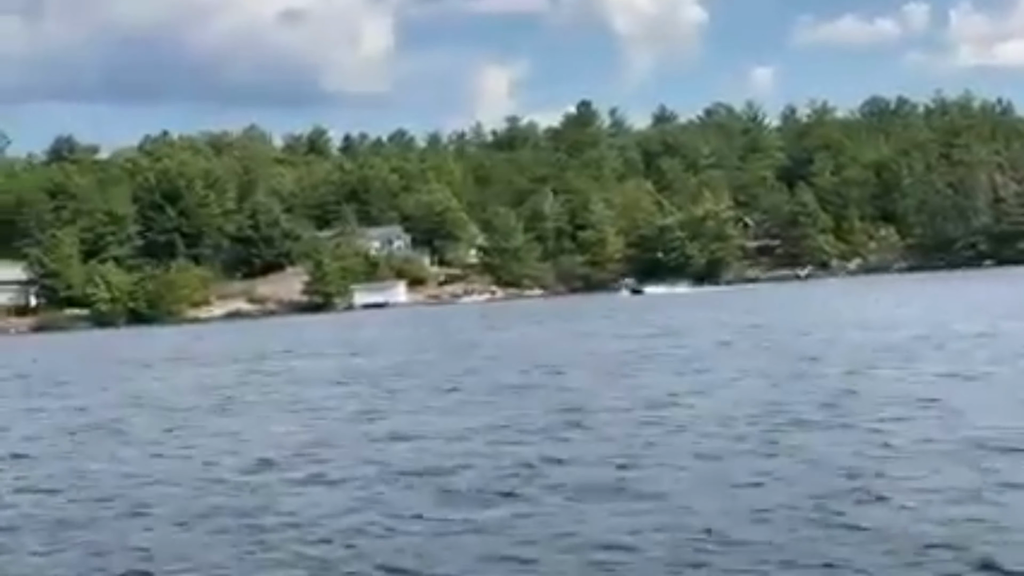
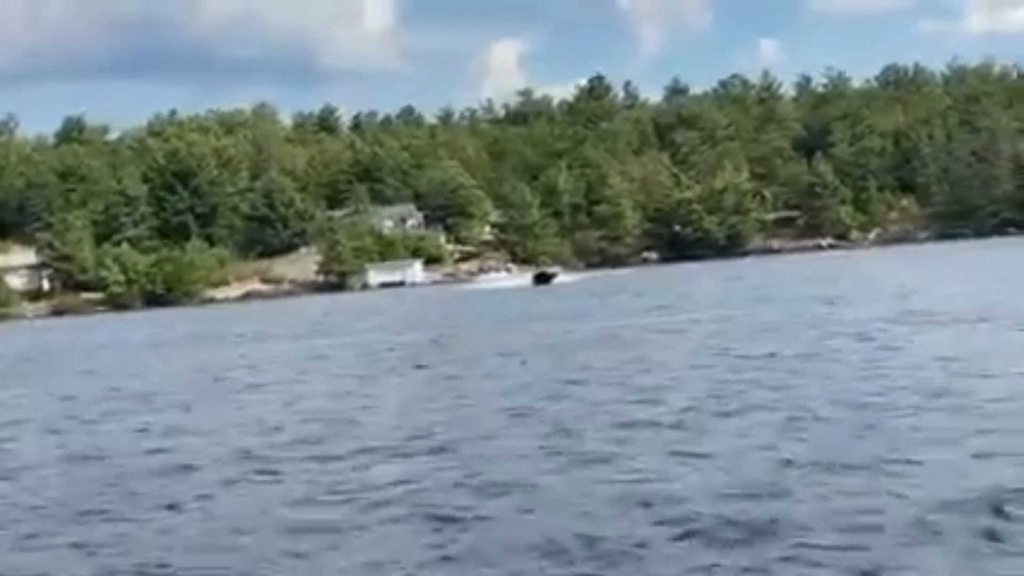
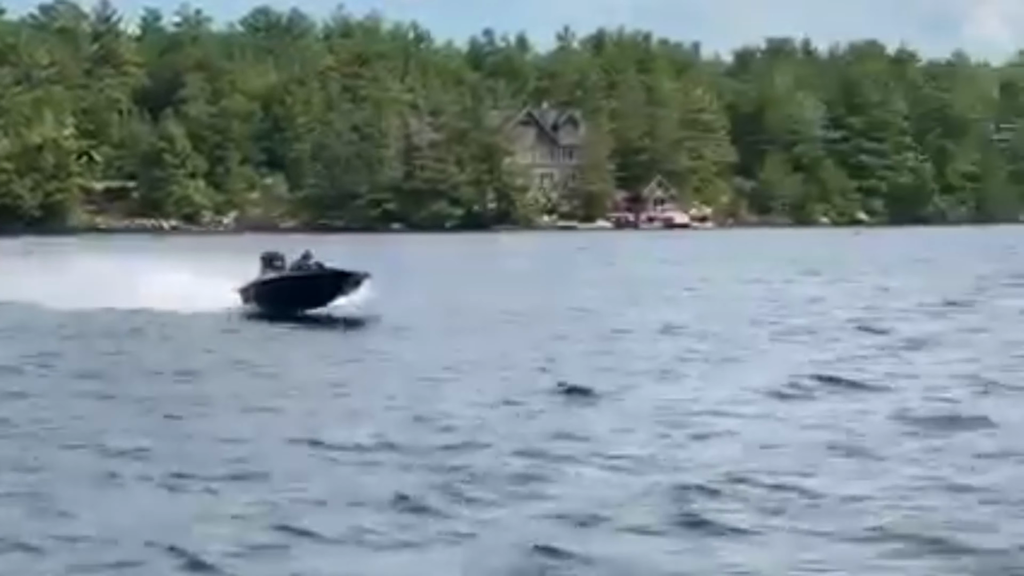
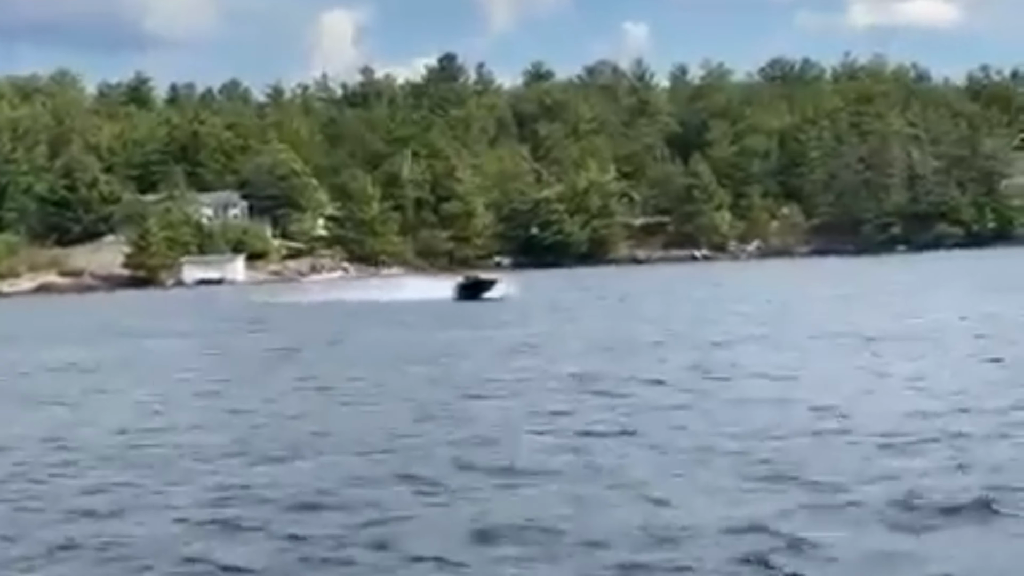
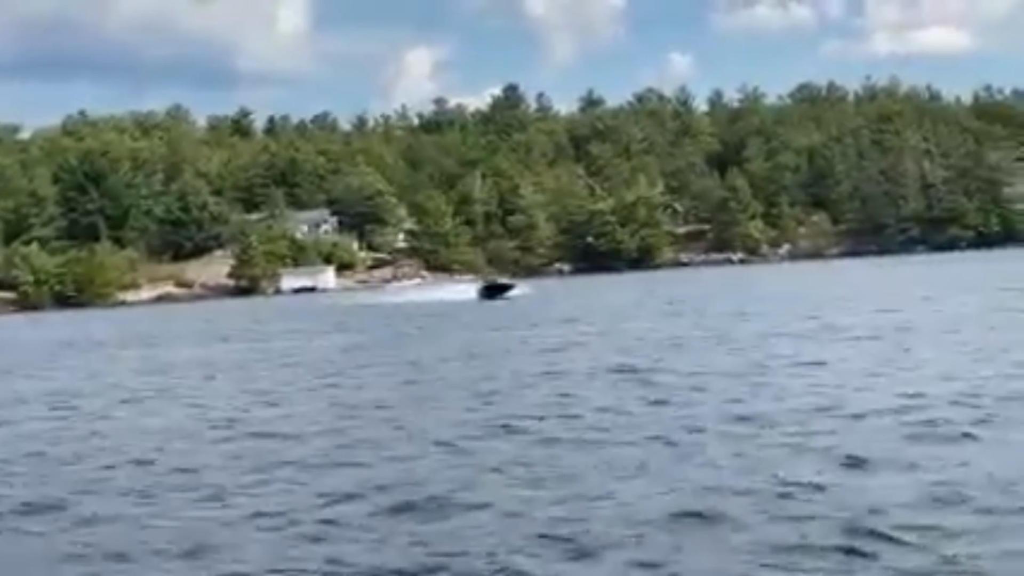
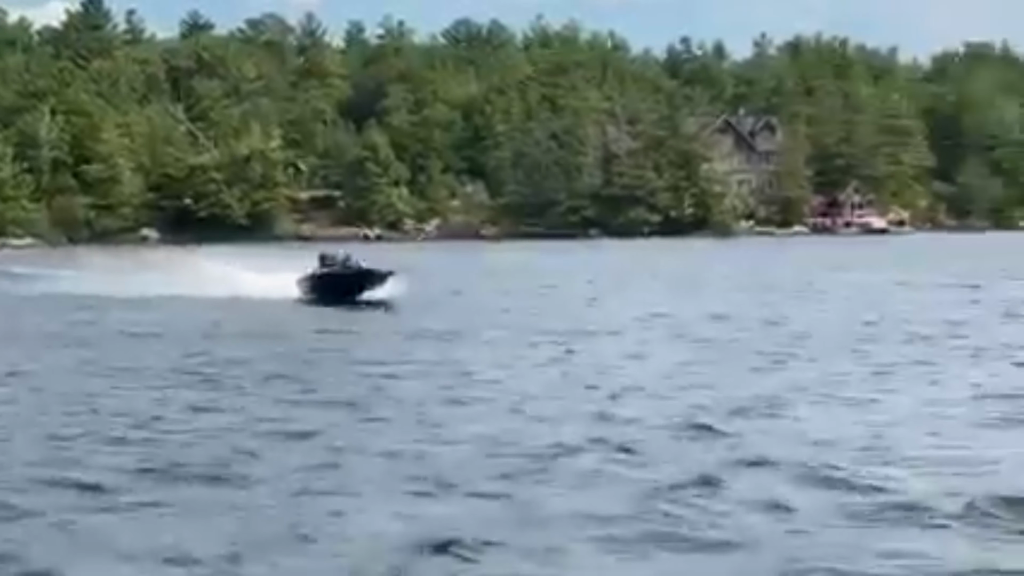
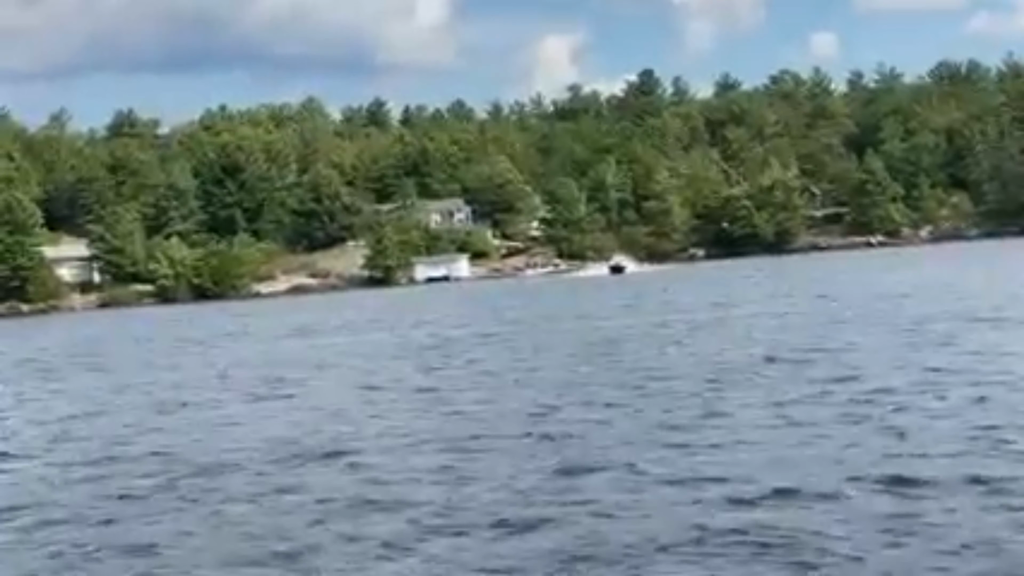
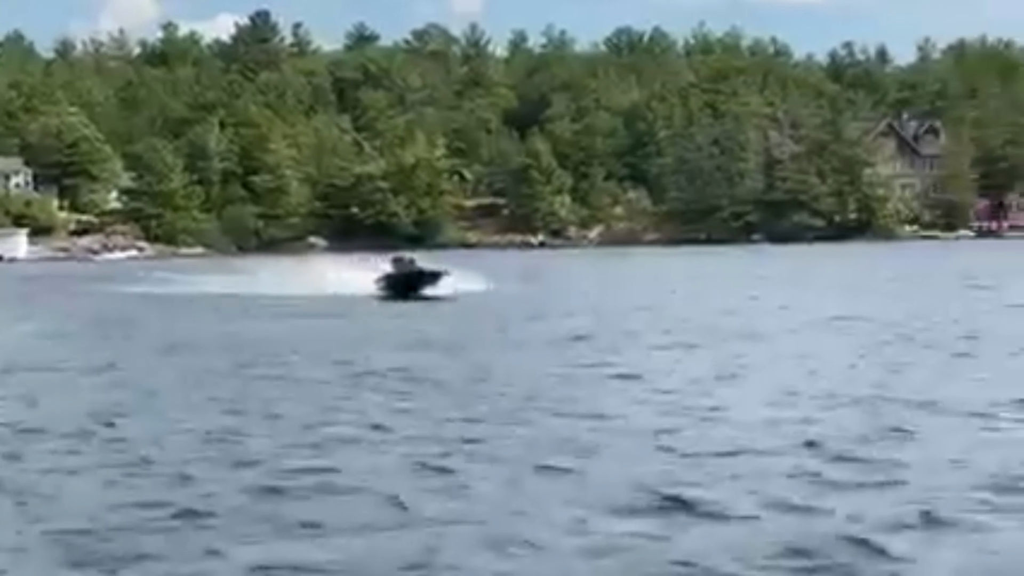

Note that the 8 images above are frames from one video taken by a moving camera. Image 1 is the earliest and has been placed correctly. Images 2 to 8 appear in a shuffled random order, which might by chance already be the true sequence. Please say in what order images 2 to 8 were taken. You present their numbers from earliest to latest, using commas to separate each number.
7, 2, 5, 4, 8, 6, 3
